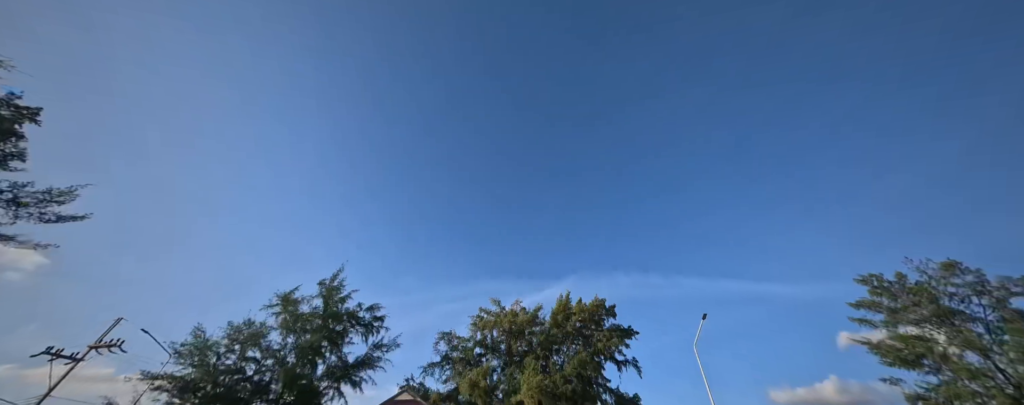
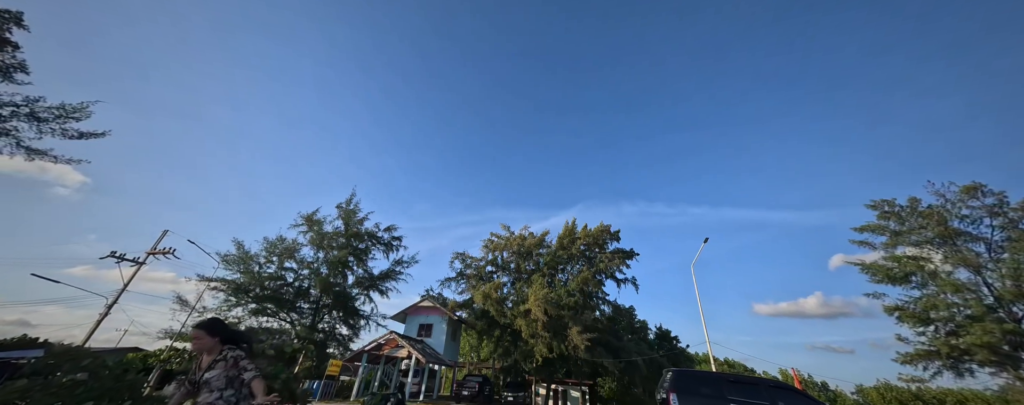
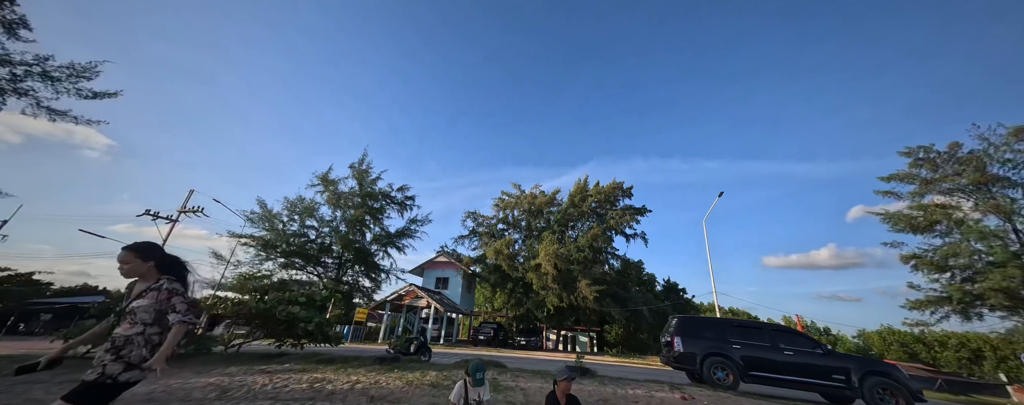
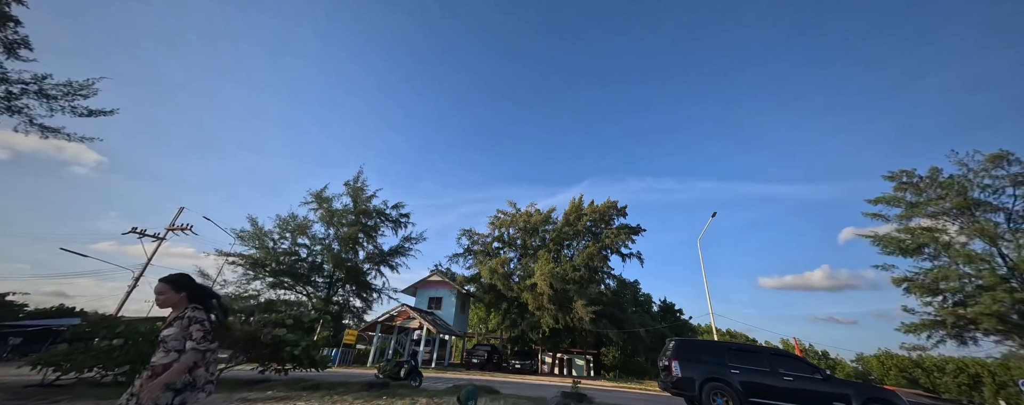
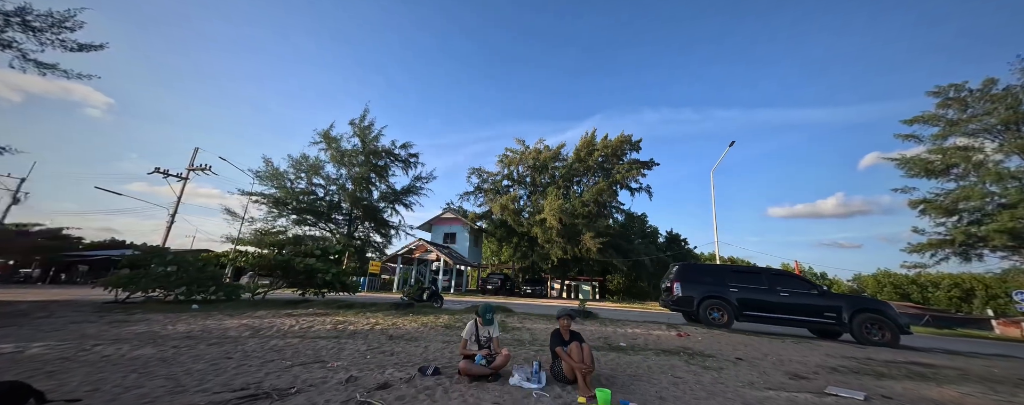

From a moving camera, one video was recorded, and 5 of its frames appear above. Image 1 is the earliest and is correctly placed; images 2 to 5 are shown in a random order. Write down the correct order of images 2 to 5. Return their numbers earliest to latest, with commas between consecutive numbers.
2, 4, 3, 5
